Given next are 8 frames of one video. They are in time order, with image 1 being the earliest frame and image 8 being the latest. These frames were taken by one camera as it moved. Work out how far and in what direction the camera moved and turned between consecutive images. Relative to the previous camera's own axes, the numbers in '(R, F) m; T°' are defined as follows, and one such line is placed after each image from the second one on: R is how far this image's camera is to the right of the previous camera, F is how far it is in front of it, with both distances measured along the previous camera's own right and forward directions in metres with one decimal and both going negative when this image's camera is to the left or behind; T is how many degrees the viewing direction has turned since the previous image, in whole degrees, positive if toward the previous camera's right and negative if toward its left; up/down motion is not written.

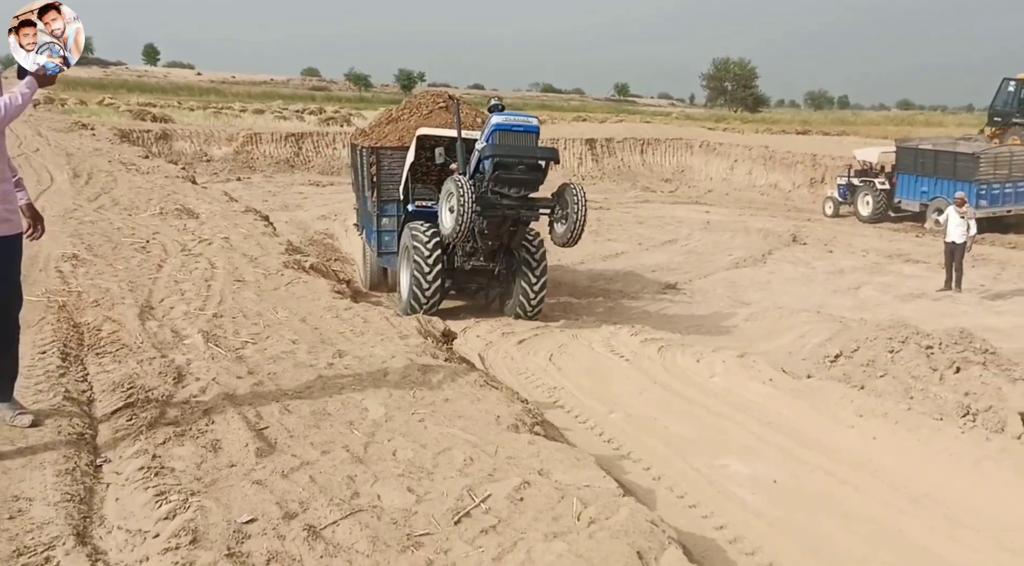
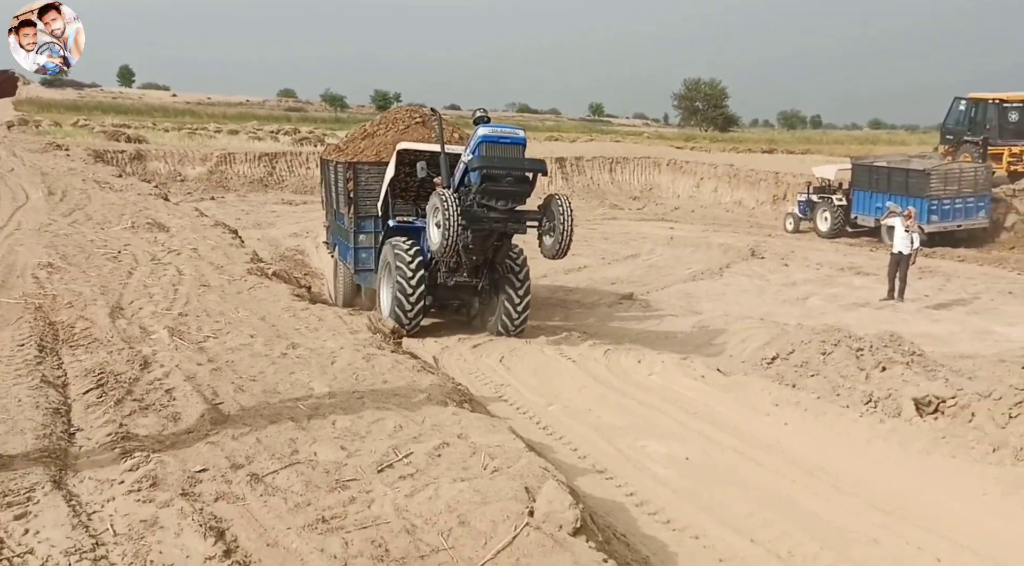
(+0.3, -0.7) m; +1°
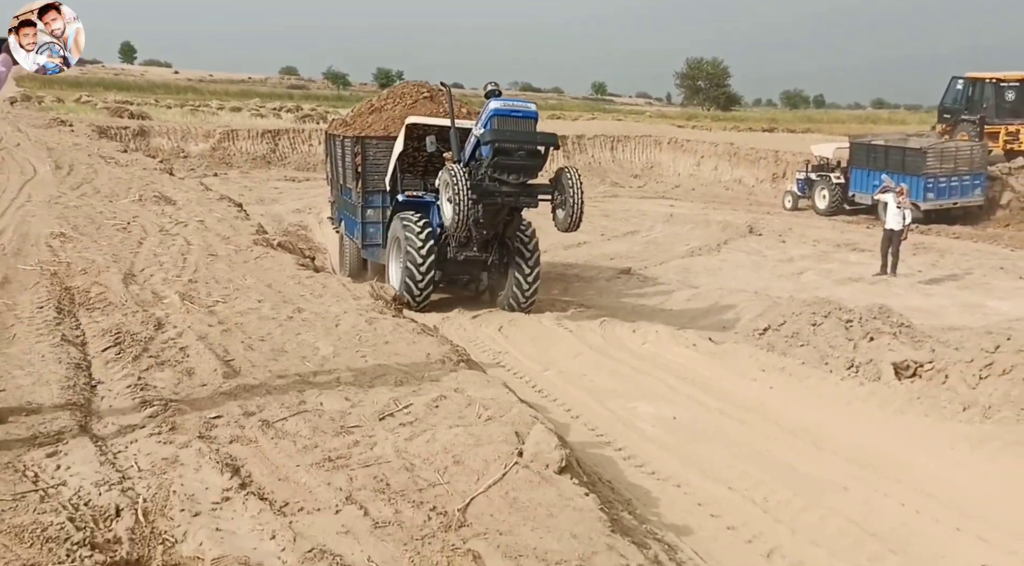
(0.0, -0.3) m; 0°
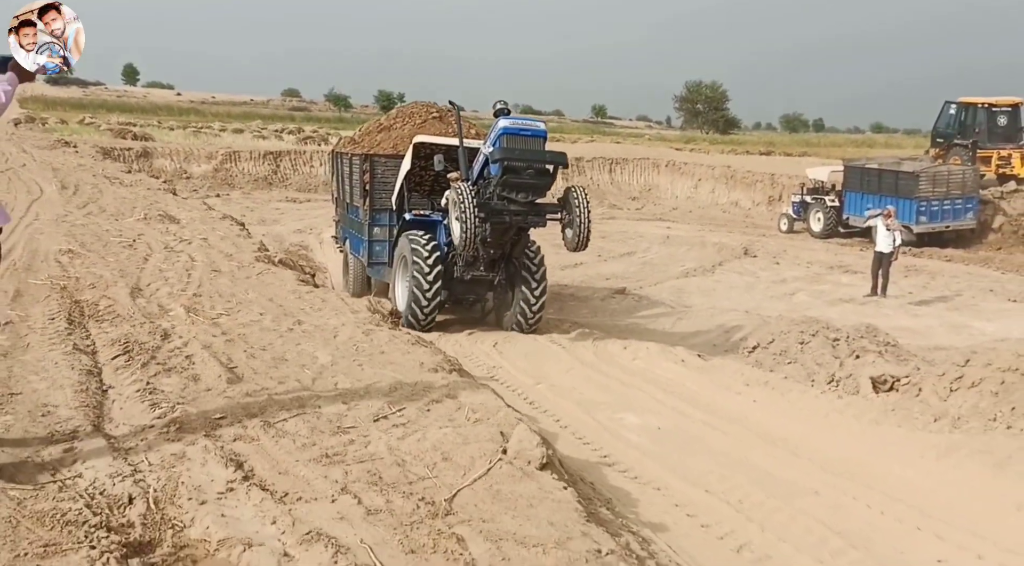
(+0.1, -0.3) m; 0°
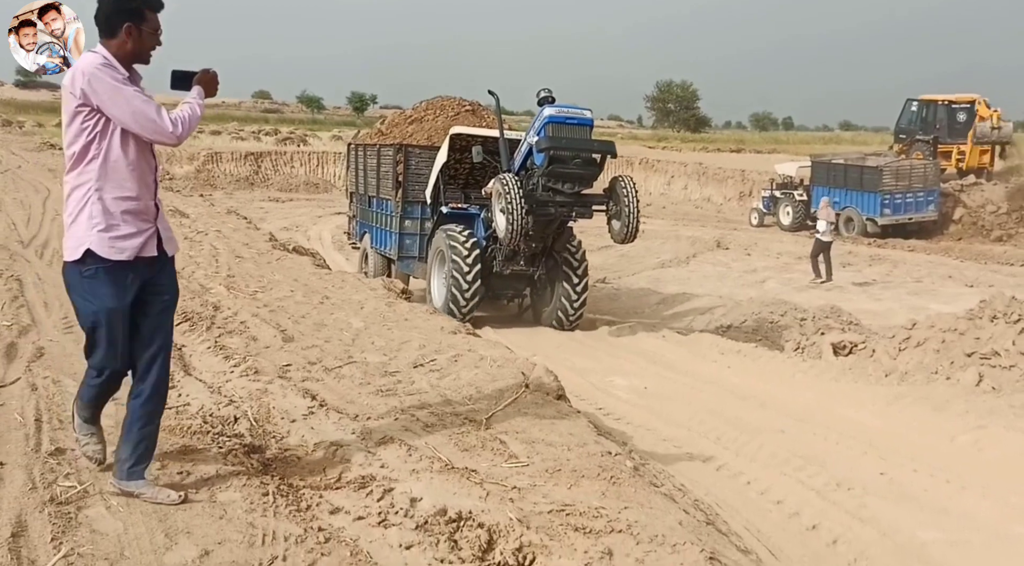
(-0.3, -1.0) m; +2°
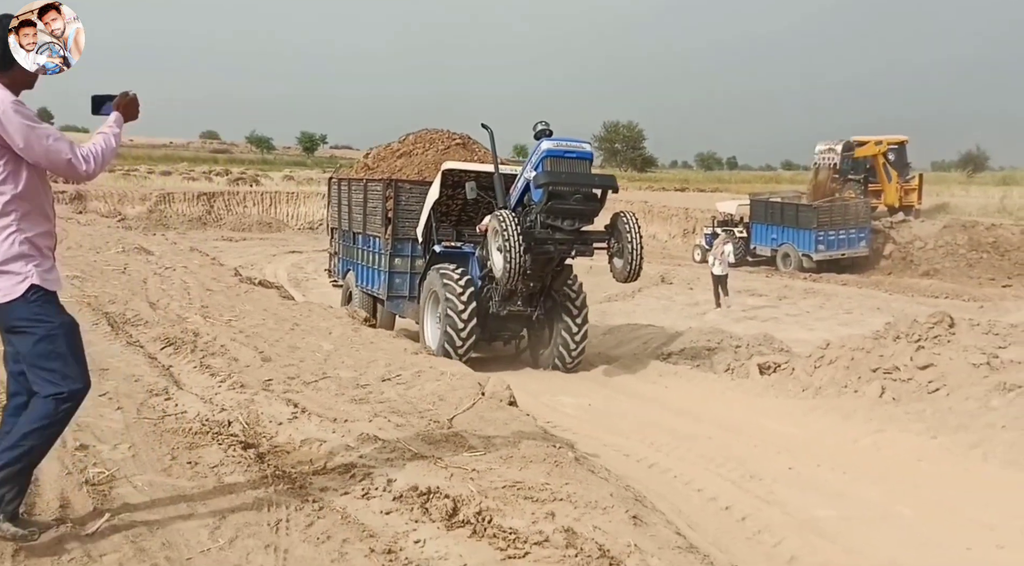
(0.0, -0.8) m; +3°
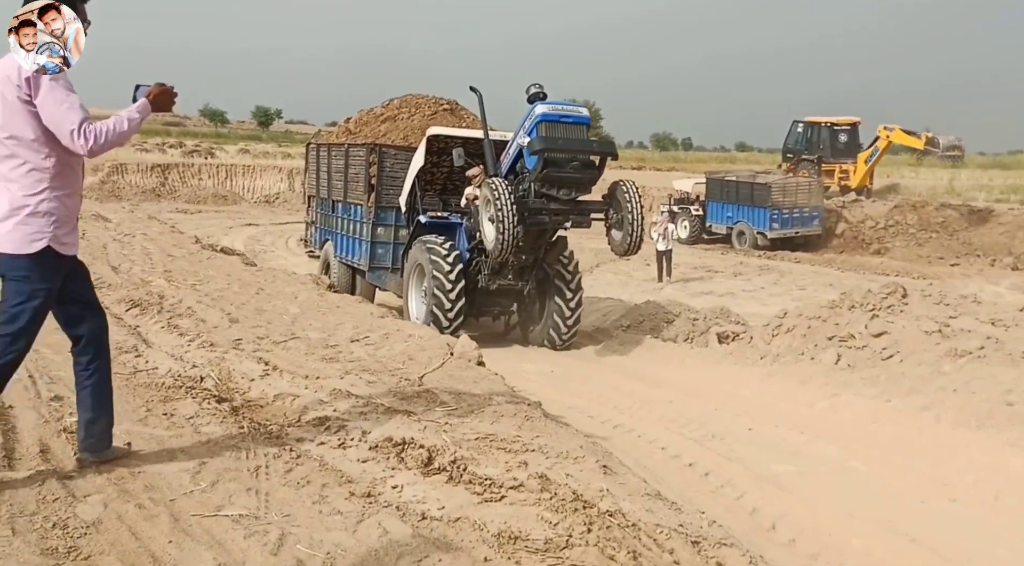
(-0.1, -0.1) m; +3°
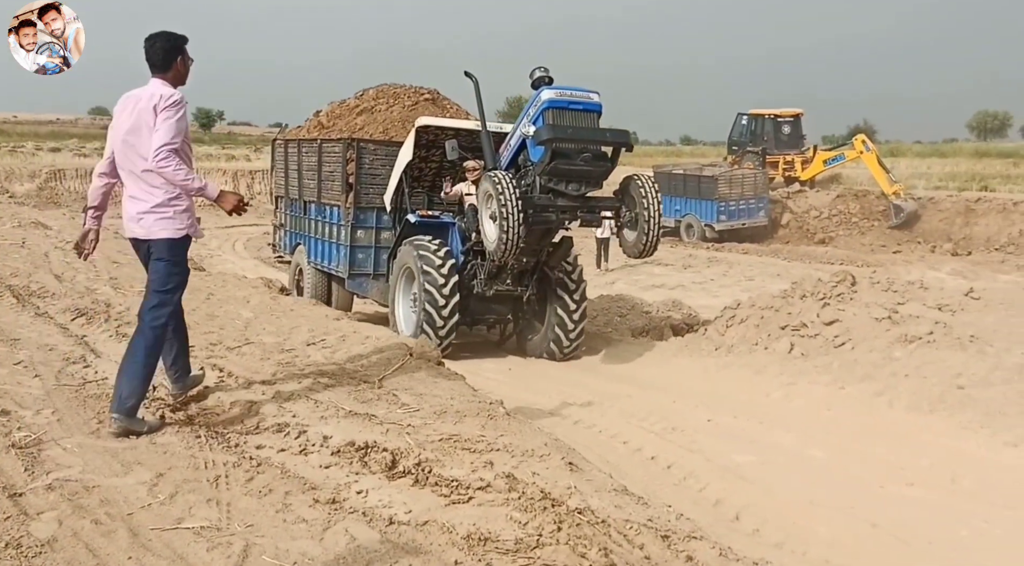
(0.0, 0.0) m; +3°
